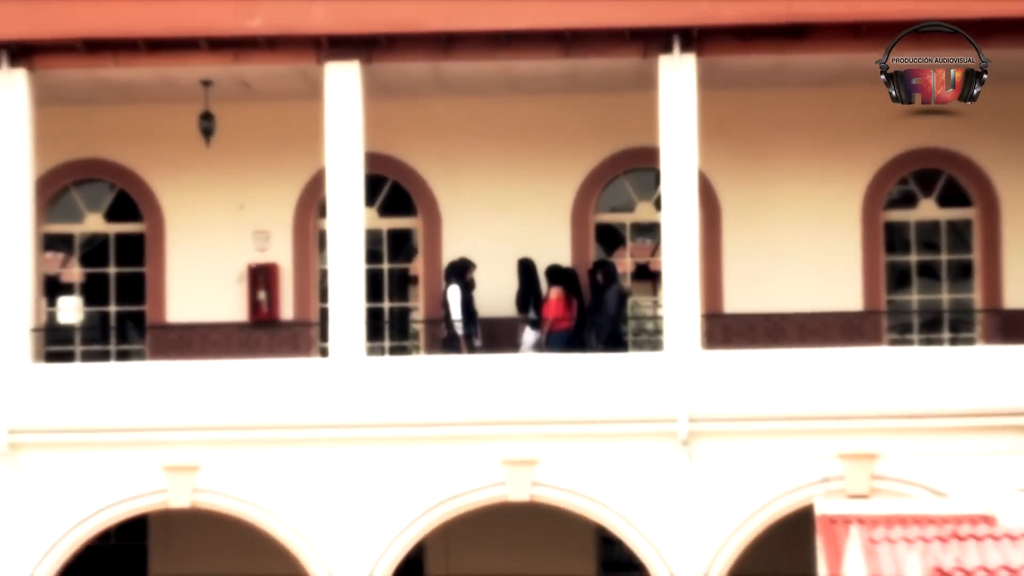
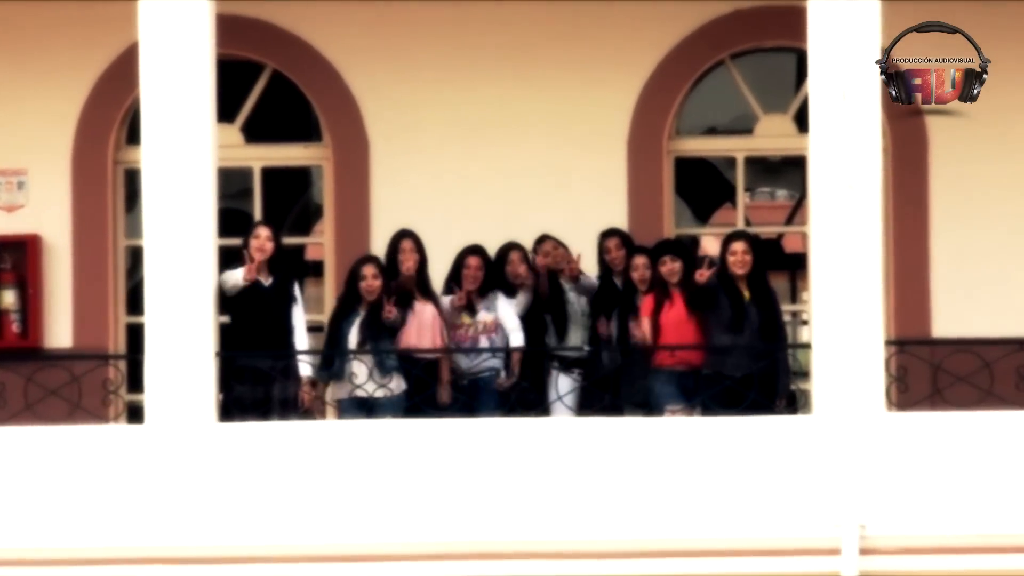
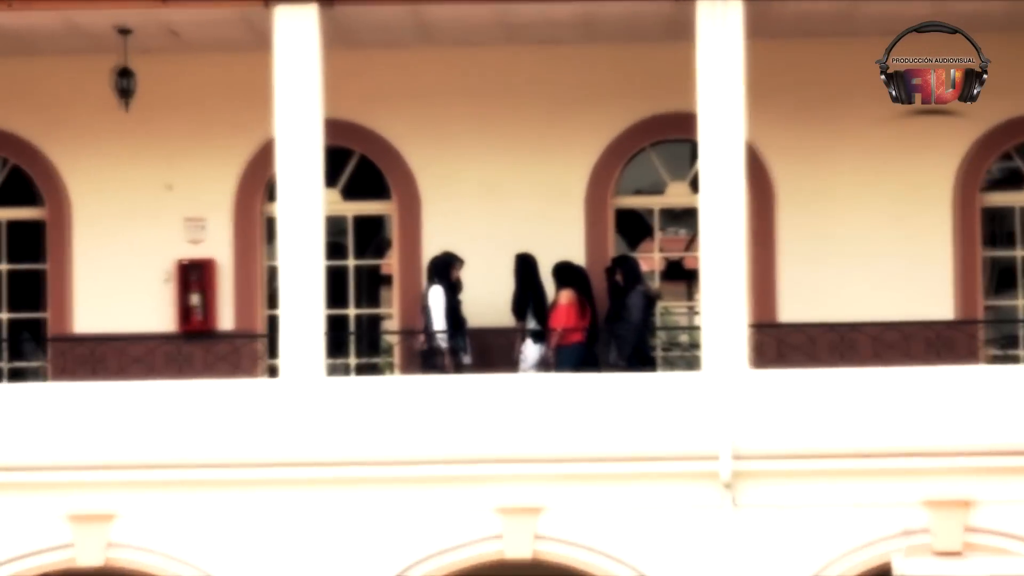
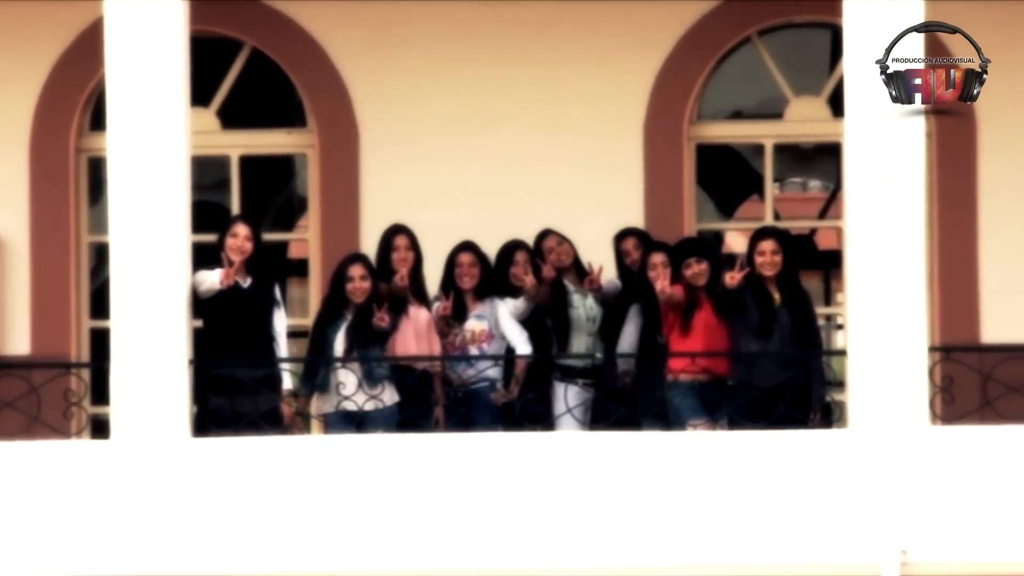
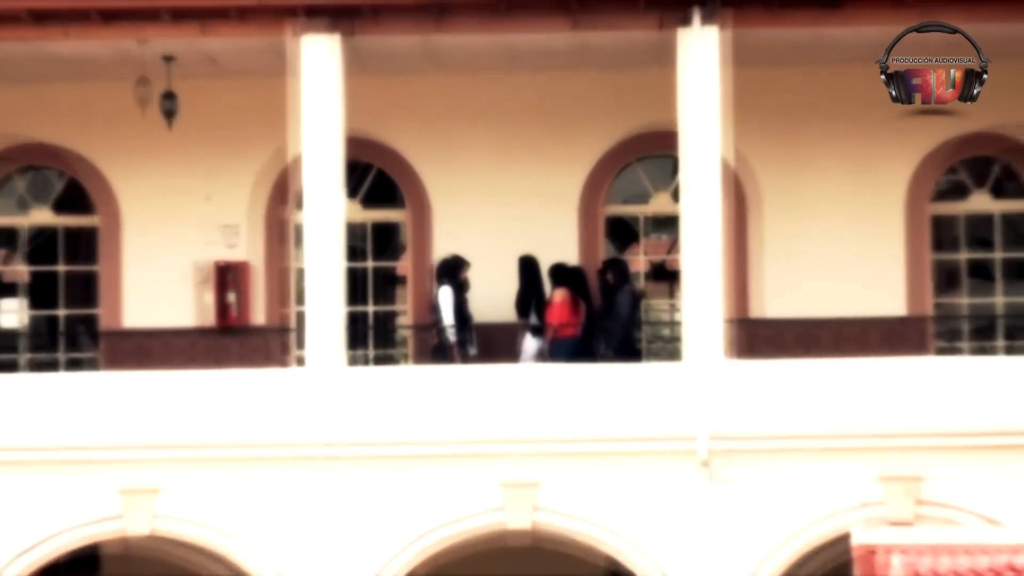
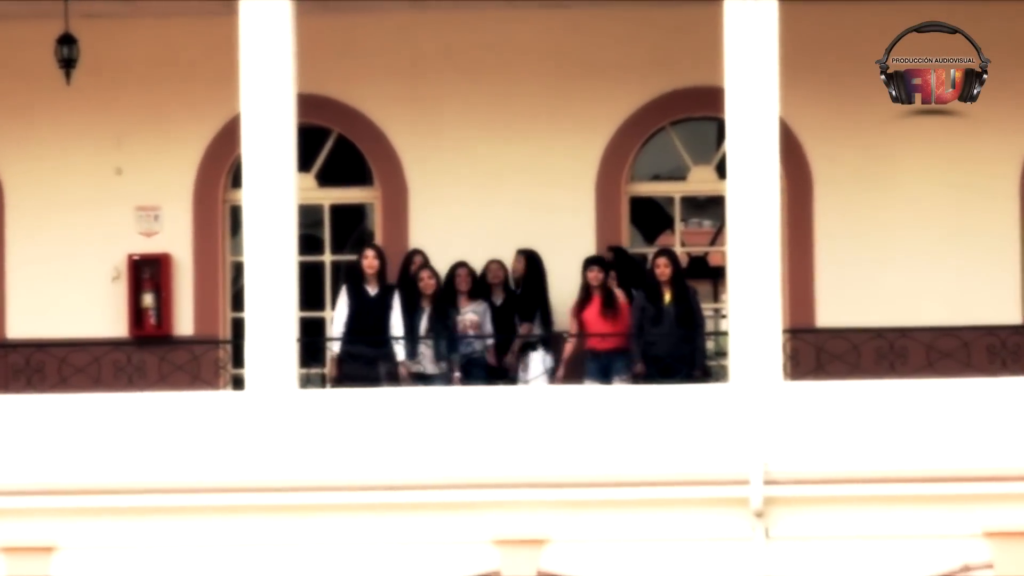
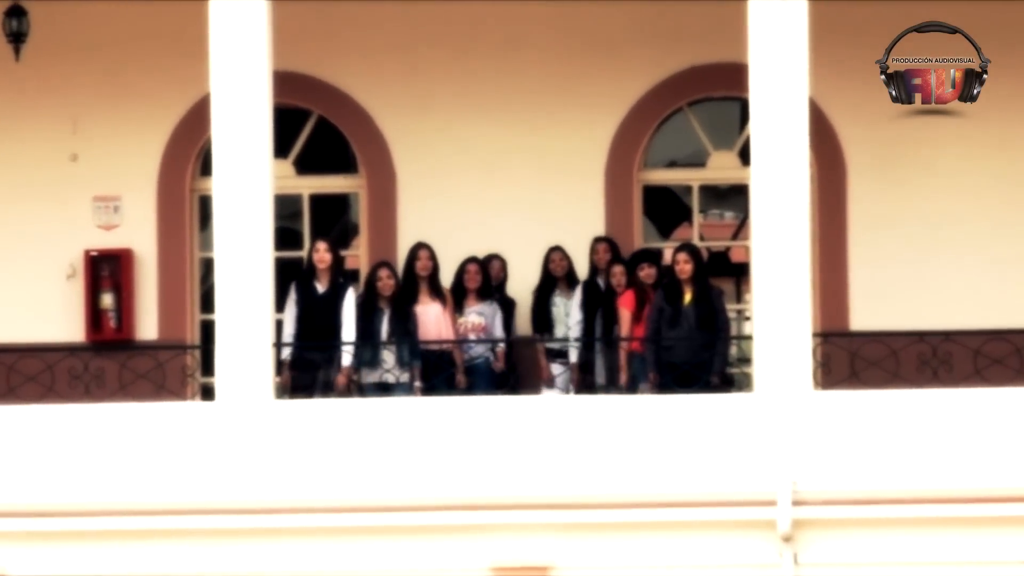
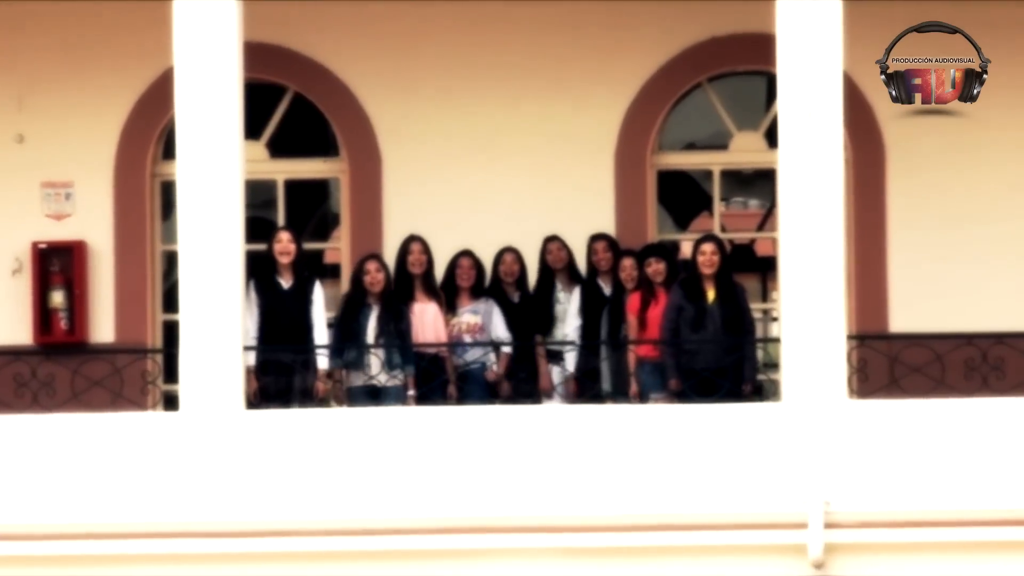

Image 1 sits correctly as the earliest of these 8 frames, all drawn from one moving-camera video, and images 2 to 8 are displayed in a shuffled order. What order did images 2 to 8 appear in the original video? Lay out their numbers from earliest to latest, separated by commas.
5, 3, 6, 7, 8, 2, 4
